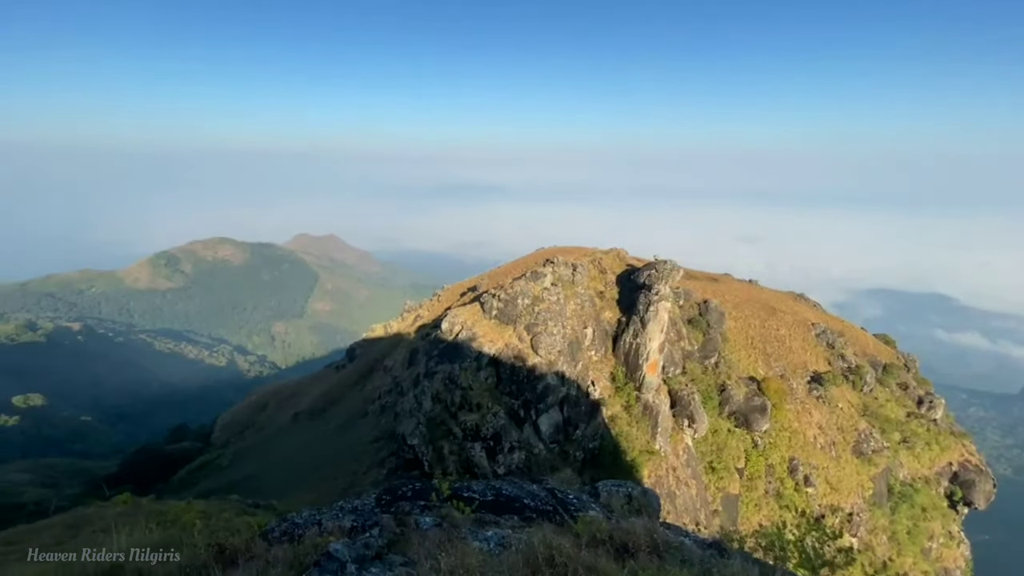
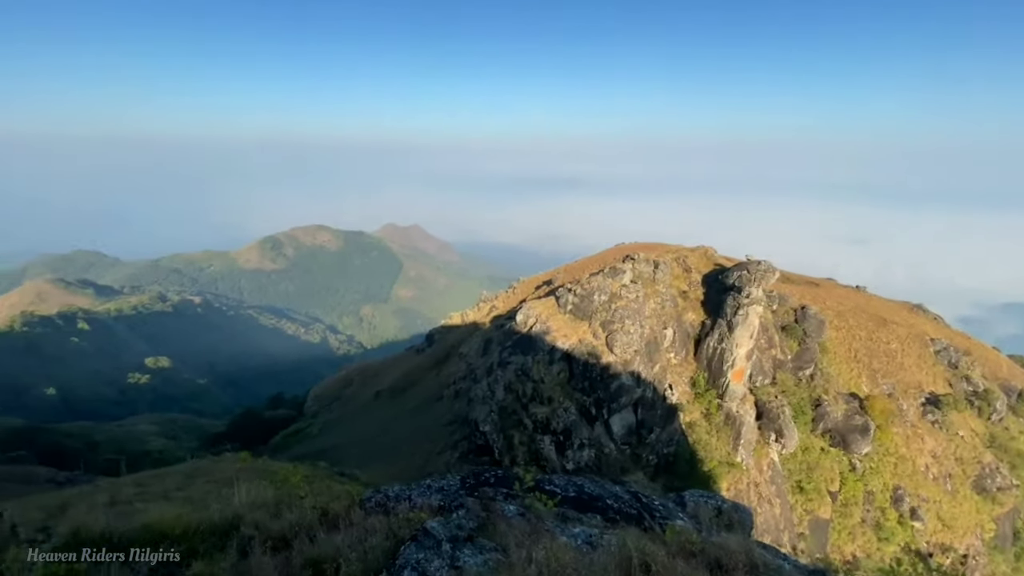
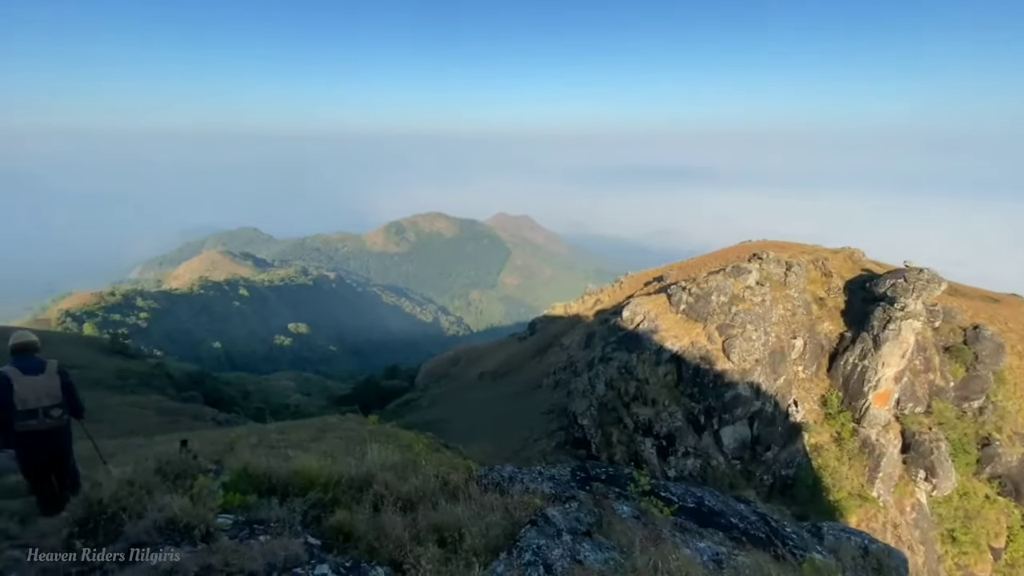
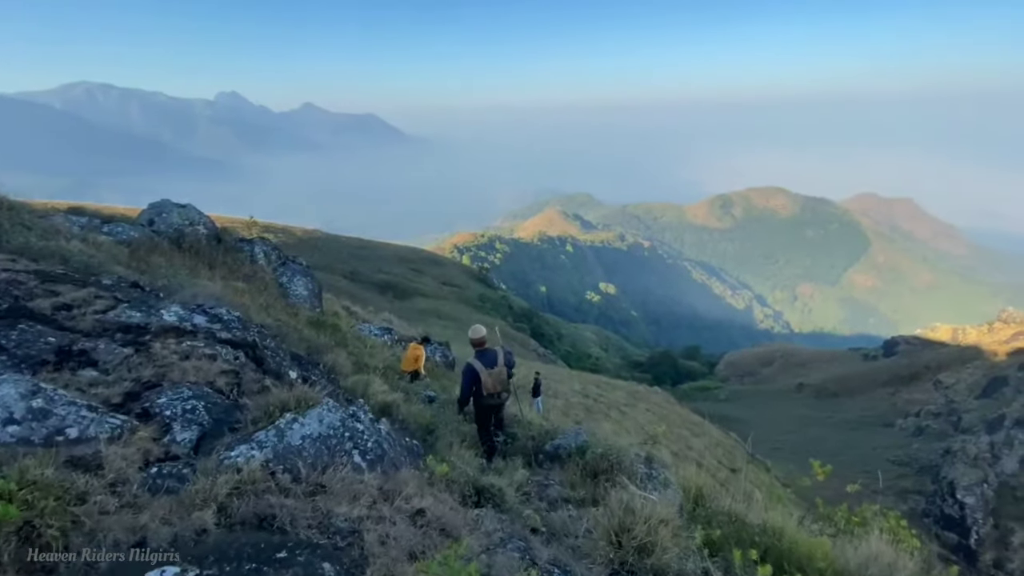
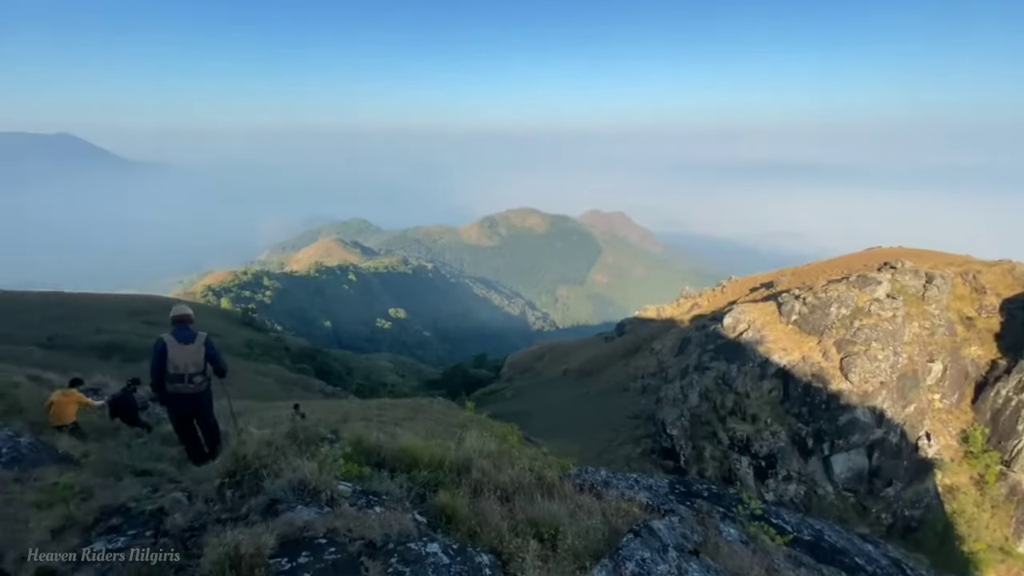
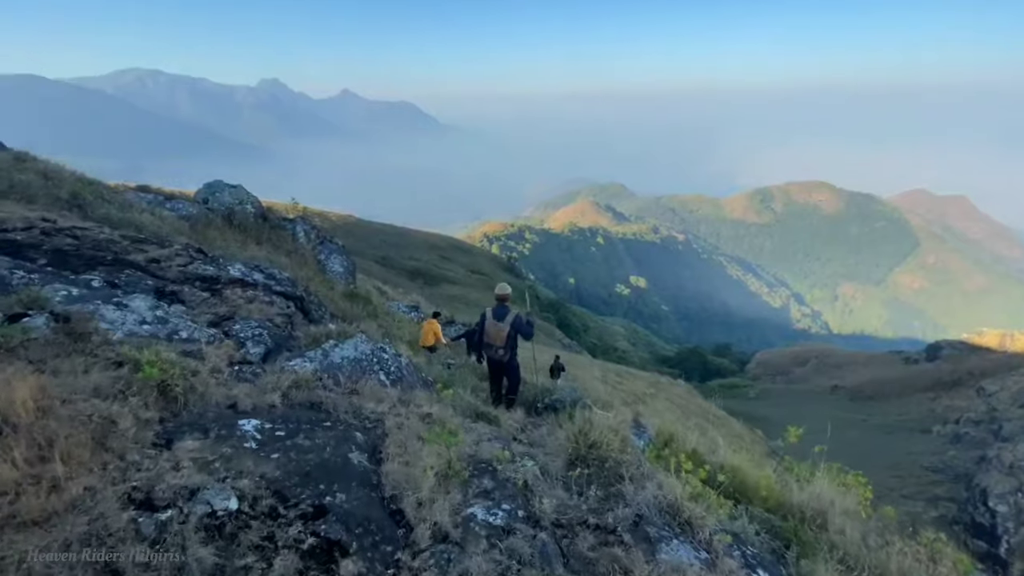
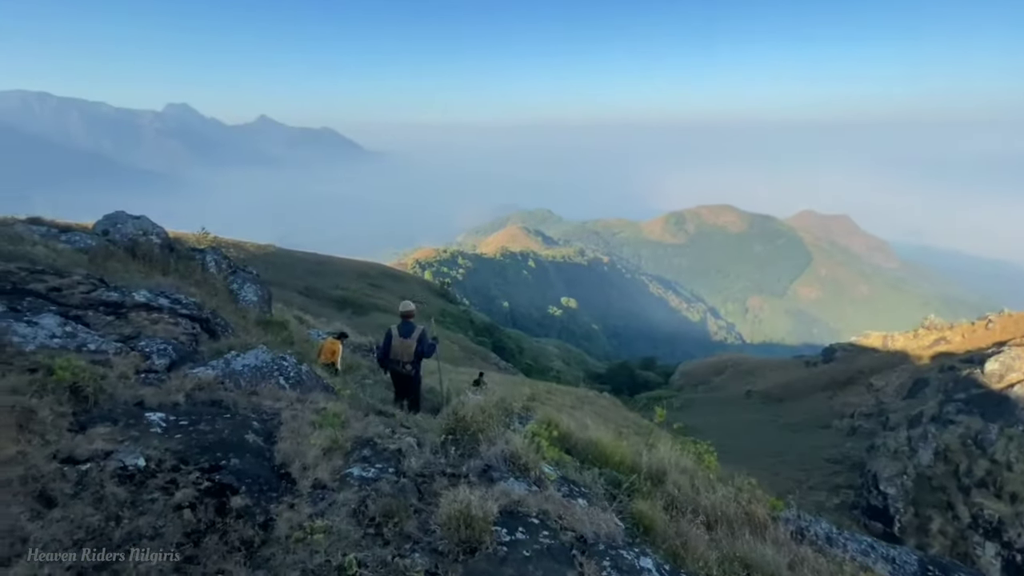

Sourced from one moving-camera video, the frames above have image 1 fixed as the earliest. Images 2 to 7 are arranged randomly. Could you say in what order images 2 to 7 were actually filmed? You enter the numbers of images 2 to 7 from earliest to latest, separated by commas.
2, 3, 5, 7, 6, 4
